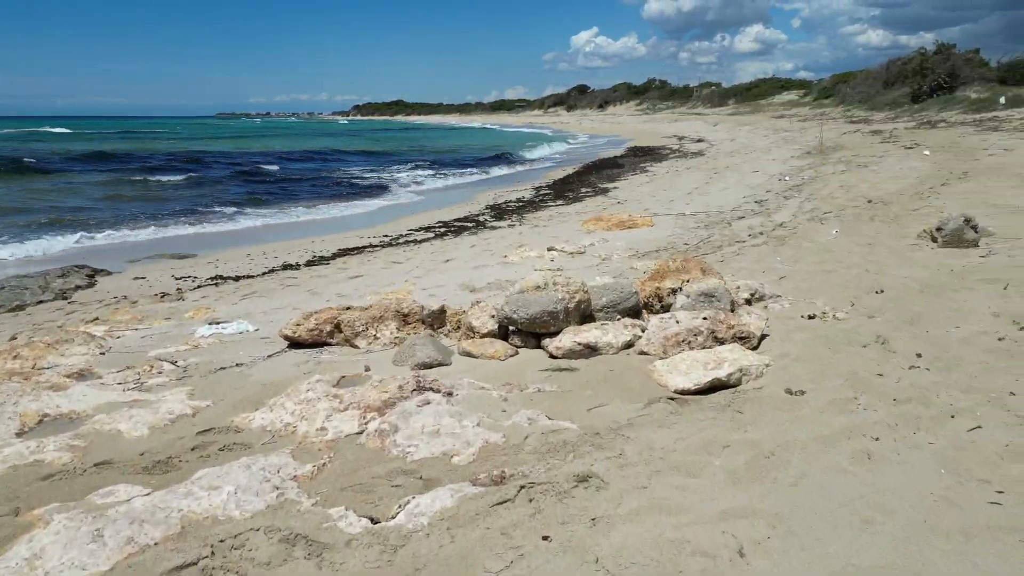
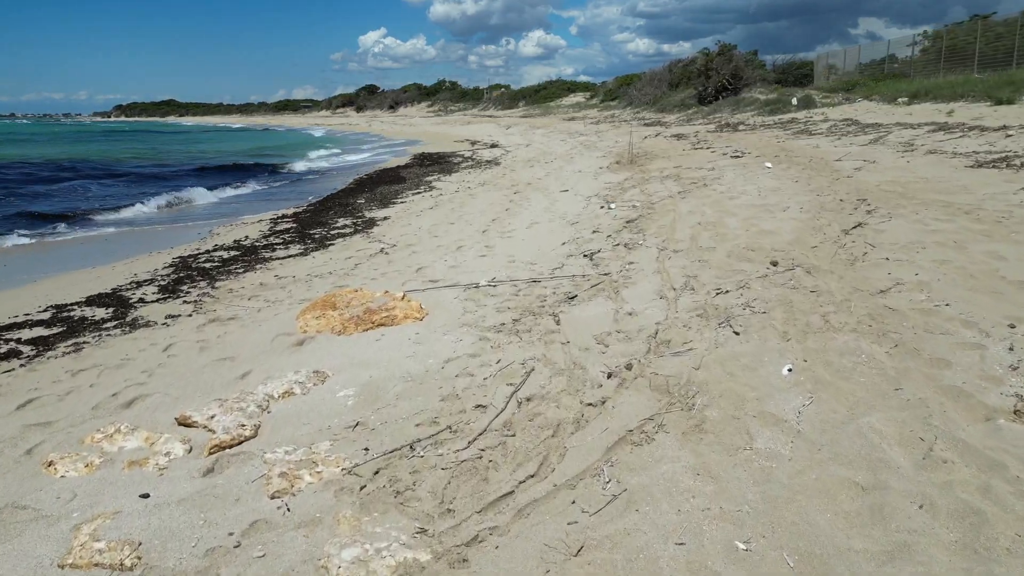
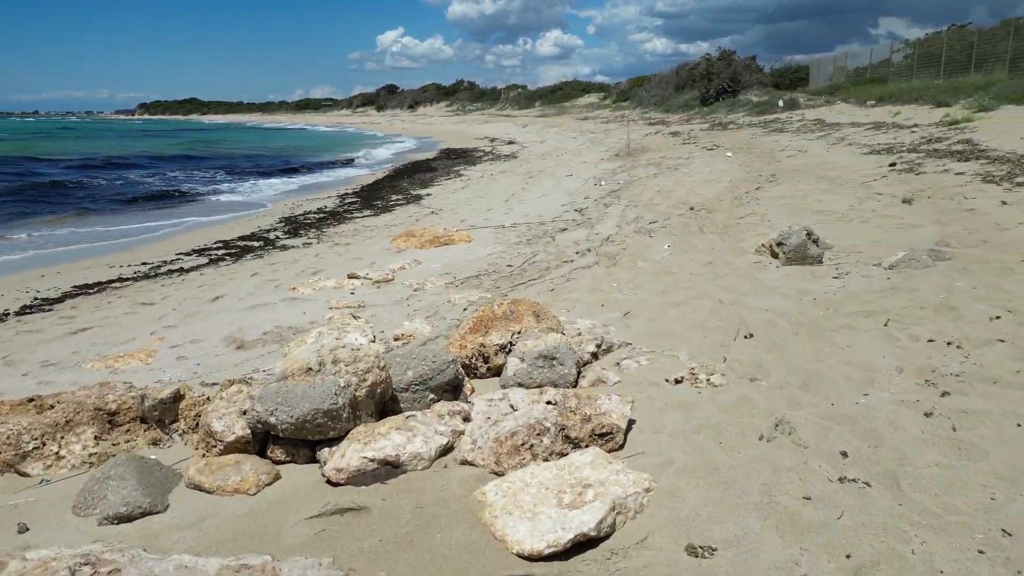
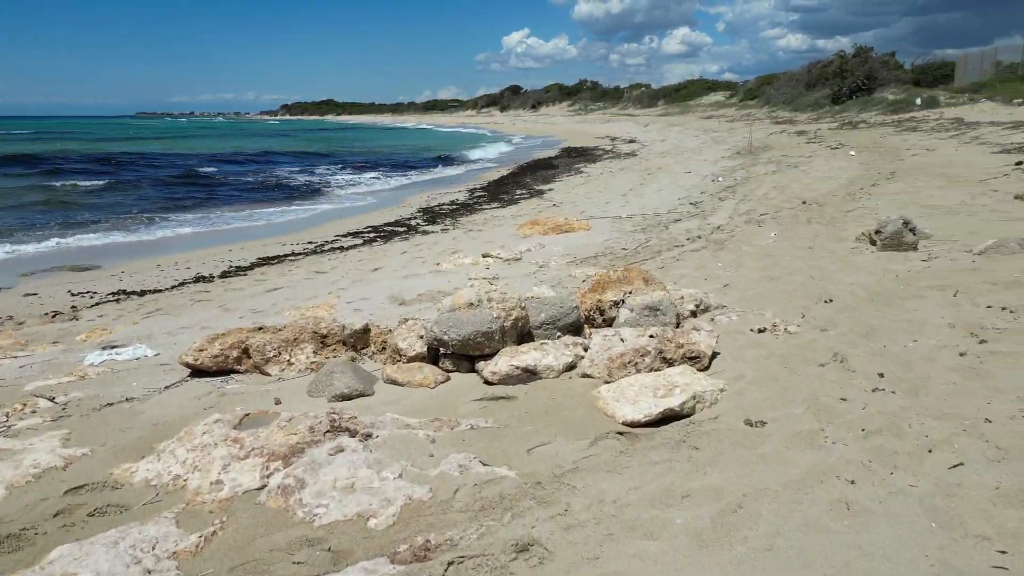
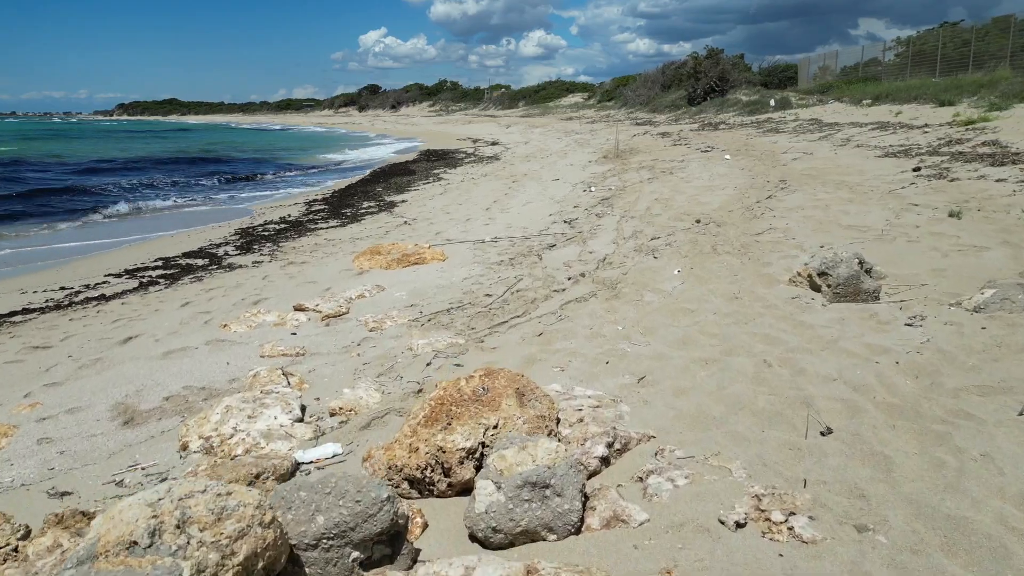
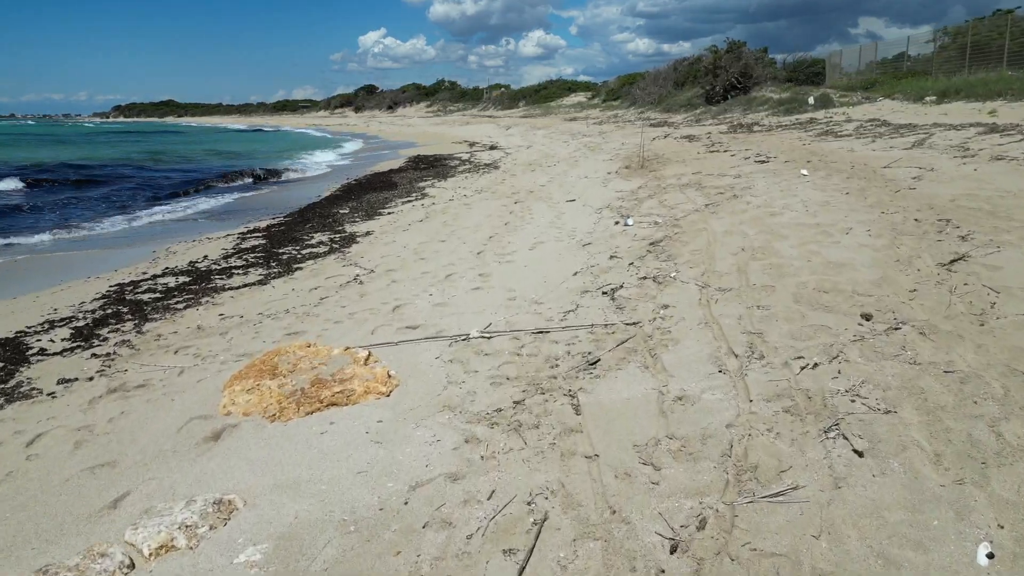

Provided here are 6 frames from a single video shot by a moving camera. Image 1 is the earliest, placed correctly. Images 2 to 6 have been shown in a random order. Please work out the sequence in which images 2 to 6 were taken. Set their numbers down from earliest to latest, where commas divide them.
4, 3, 5, 2, 6
